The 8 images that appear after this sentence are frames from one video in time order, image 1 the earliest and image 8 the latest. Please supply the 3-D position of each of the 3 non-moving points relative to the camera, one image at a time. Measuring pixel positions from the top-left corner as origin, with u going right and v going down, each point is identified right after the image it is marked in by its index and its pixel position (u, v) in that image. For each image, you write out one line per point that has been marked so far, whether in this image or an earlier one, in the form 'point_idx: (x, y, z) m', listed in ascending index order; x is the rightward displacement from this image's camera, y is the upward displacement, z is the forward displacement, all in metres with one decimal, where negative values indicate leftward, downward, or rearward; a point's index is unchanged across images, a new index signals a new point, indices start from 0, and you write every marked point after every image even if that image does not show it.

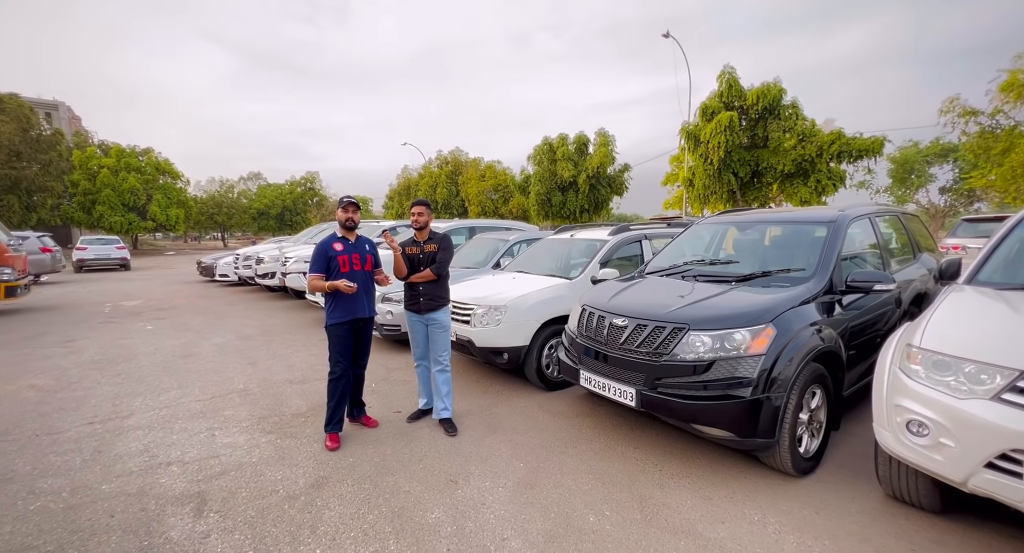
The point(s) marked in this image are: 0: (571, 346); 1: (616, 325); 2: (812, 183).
0: (+0.5, -0.6, +3.6) m
1: (+0.7, -0.3, +3.0) m
2: (+11.8, +3.7, +17.1) m
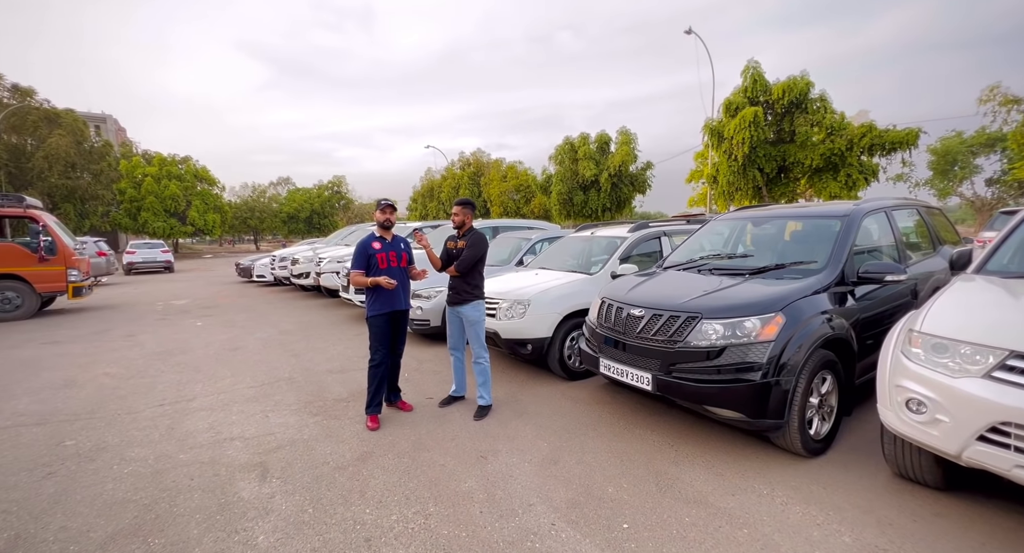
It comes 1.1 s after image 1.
0: (+0.7, -0.5, +3.8) m
1: (+0.9, -0.3, +3.2) m
2: (+12.7, +3.8, +16.7) m
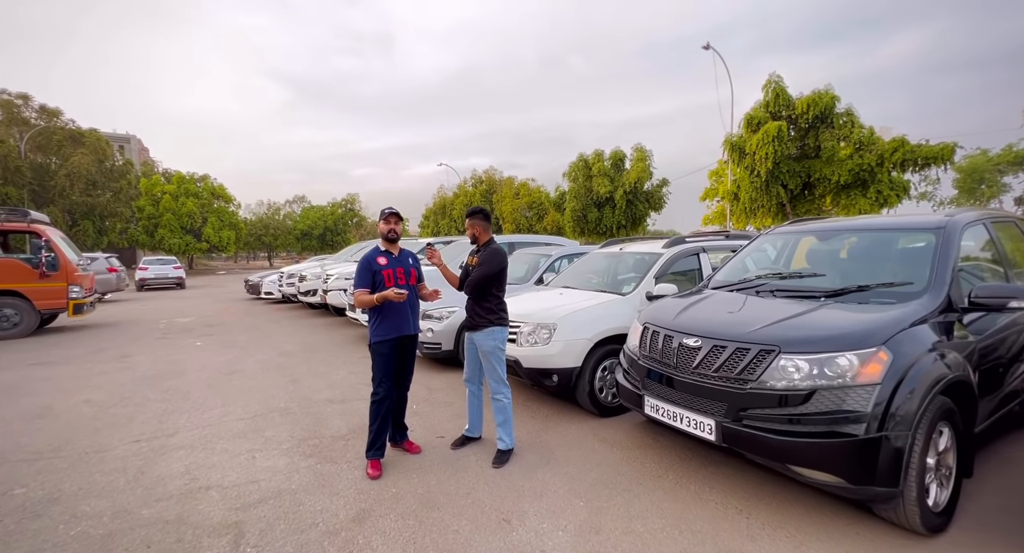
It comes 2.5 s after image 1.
0: (+0.9, -0.7, +3.2) m
1: (+1.1, -0.4, +2.7) m
2: (+13.2, +3.1, +16.0) m
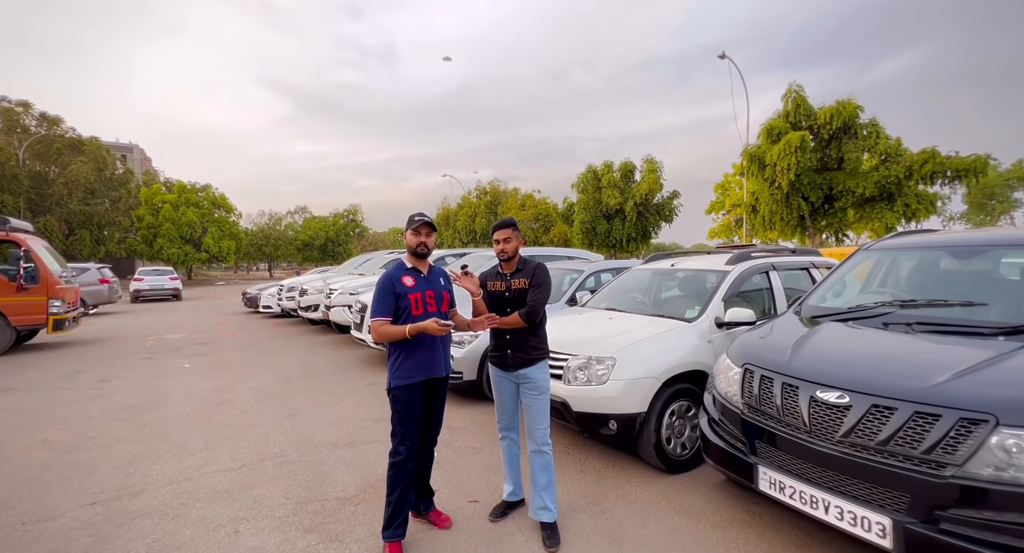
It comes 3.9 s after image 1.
0: (+1.2, -0.8, +2.5) m
1: (+1.4, -0.6, +2.0) m
2: (+13.6, +2.5, +15.3) m
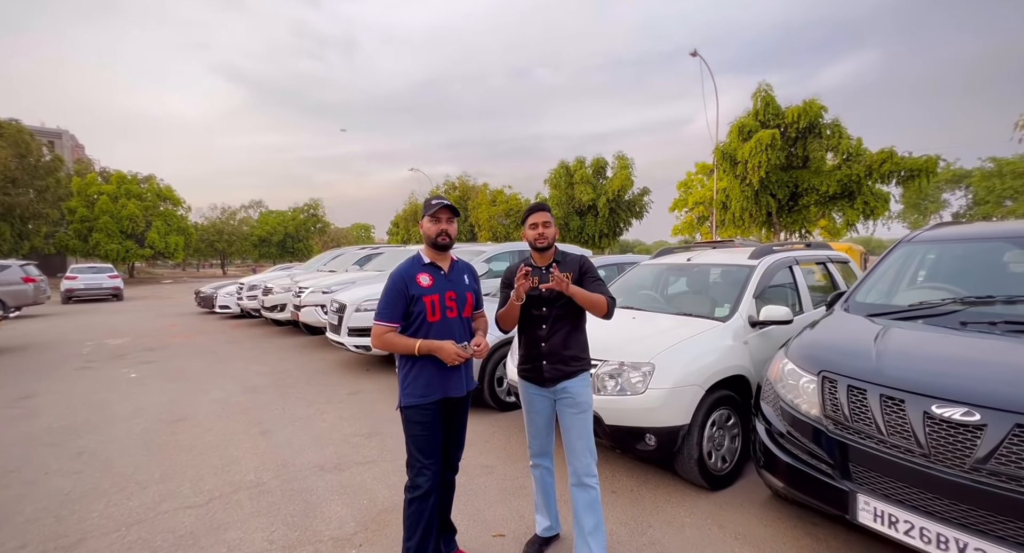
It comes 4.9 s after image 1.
0: (+1.5, -0.8, +2.2) m
1: (+1.7, -0.6, +1.7) m
2: (+12.7, +2.6, +15.9) m
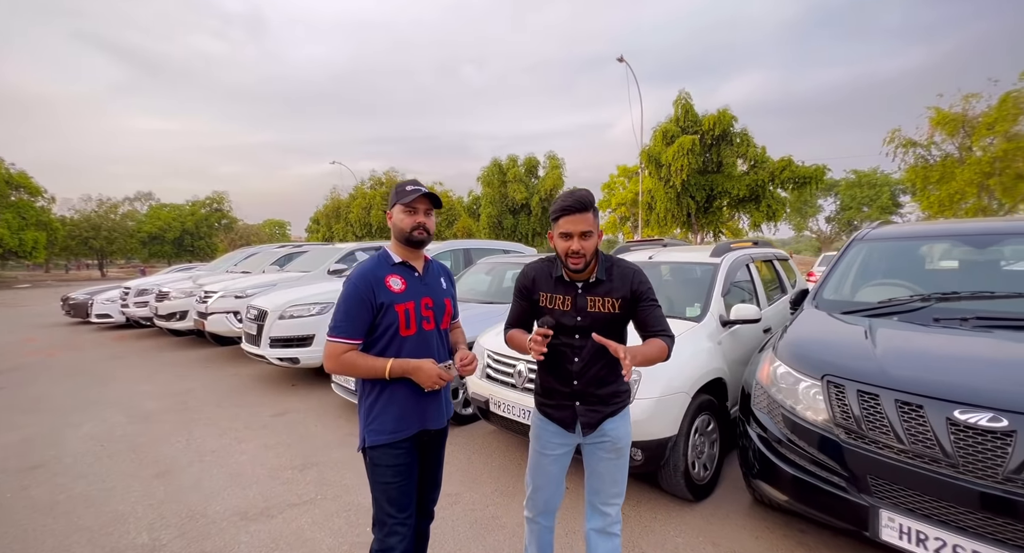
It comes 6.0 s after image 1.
0: (+1.4, -0.8, +2.0) m
1: (+1.7, -0.5, +1.6) m
2: (+10.2, +2.8, +17.5) m
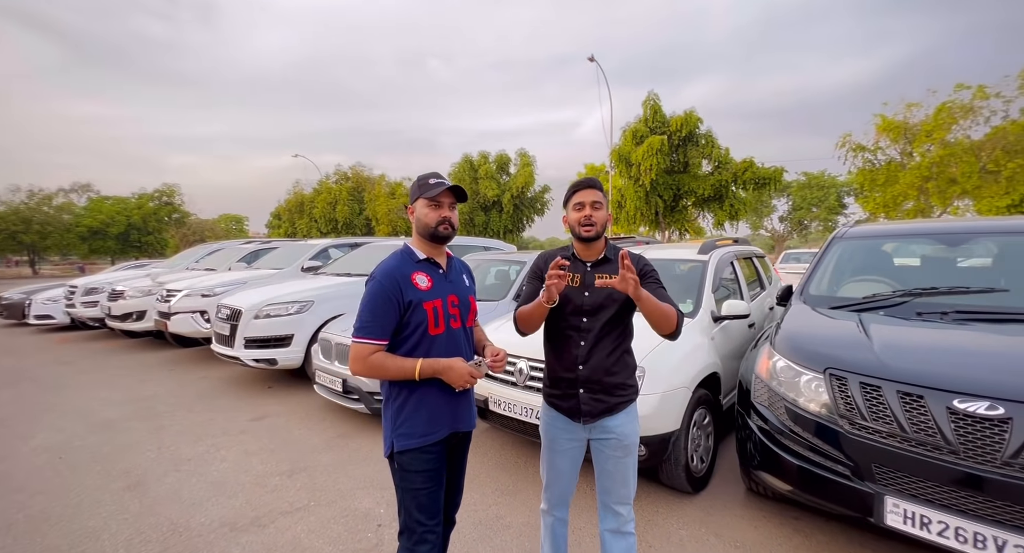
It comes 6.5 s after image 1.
0: (+1.5, -0.8, +2.1) m
1: (+1.8, -0.5, +1.7) m
2: (+9.1, +2.9, +18.2) m
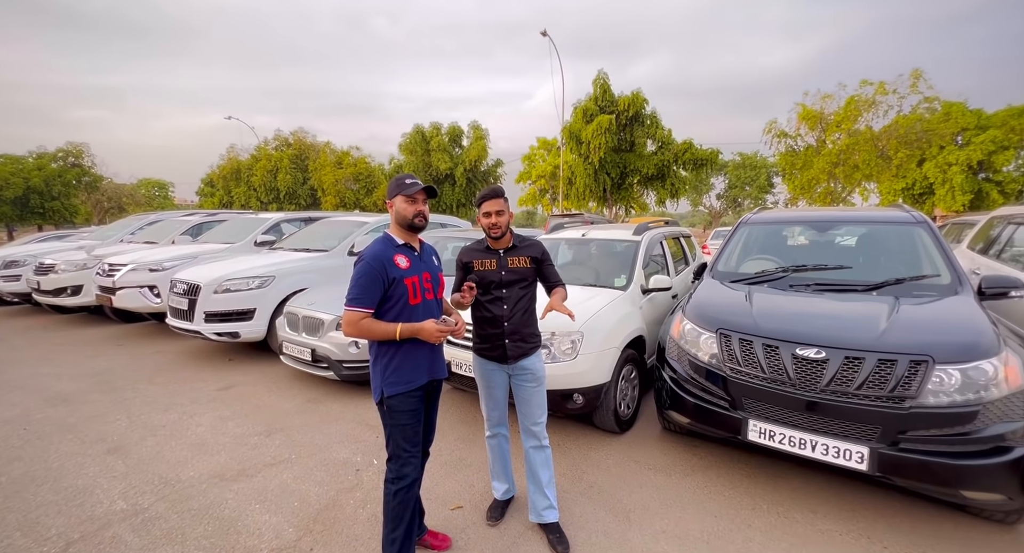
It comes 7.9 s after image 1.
0: (+1.2, -0.7, +2.8) m
1: (+1.6, -0.4, +2.3) m
2: (+7.0, +4.1, +19.3) m
